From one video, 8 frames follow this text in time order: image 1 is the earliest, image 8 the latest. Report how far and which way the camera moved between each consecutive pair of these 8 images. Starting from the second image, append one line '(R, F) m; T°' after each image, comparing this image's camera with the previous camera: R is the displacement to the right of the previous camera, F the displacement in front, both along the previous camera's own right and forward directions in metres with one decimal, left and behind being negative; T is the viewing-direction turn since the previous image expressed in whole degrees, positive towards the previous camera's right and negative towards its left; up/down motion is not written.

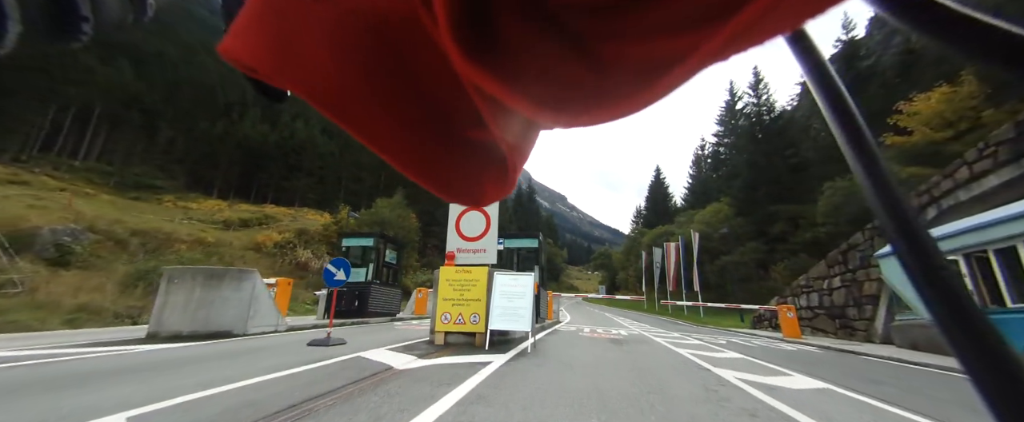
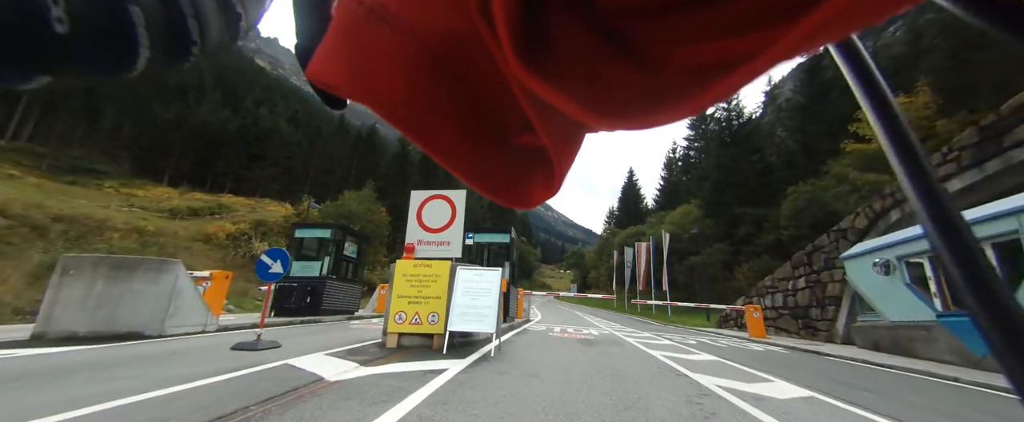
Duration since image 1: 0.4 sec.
(+0.1, +0.5) m; +4°
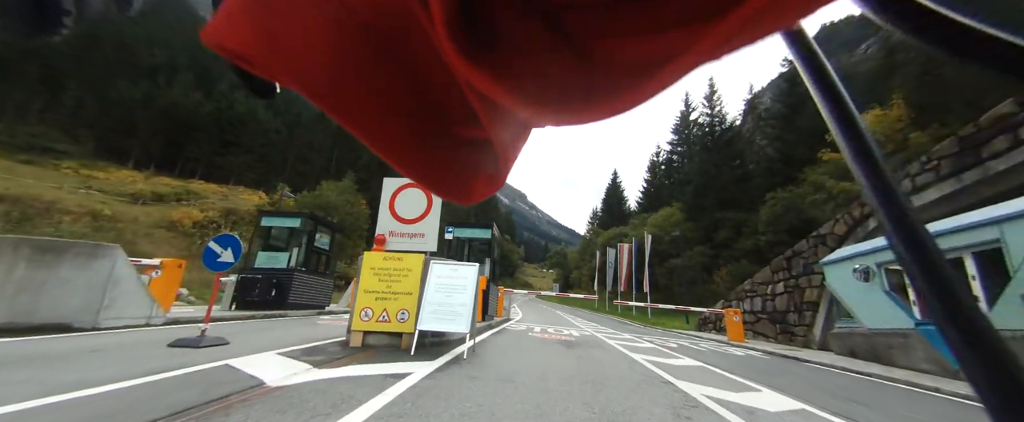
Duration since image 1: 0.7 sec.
(+0.1, +0.3) m; +3°
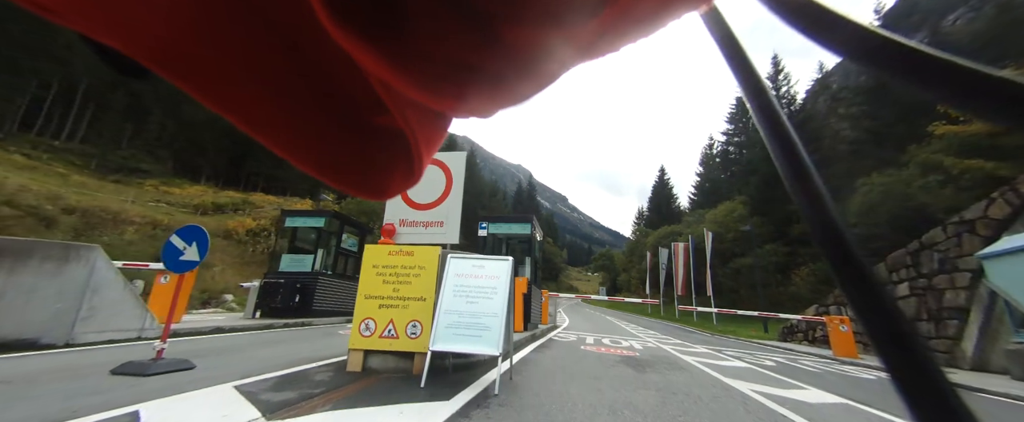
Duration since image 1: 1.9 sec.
(-0.1, +1.2) m; -7°
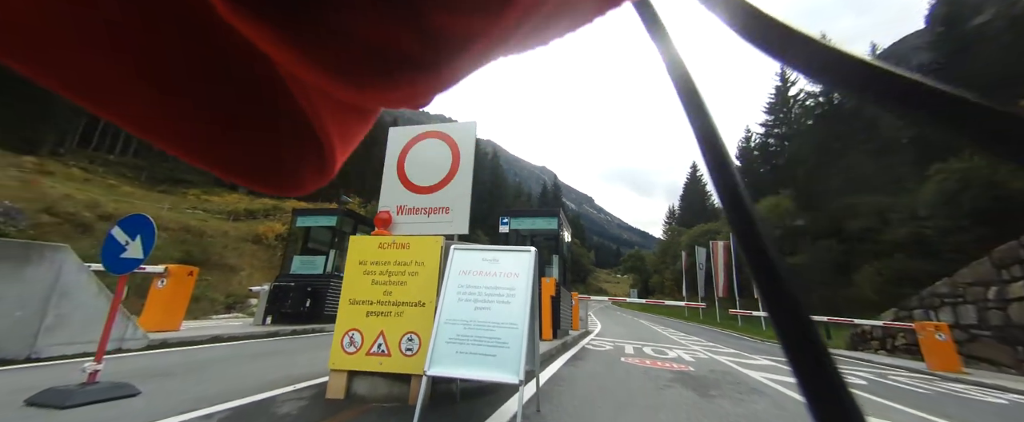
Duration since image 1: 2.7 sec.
(0.0, +0.8) m; -4°
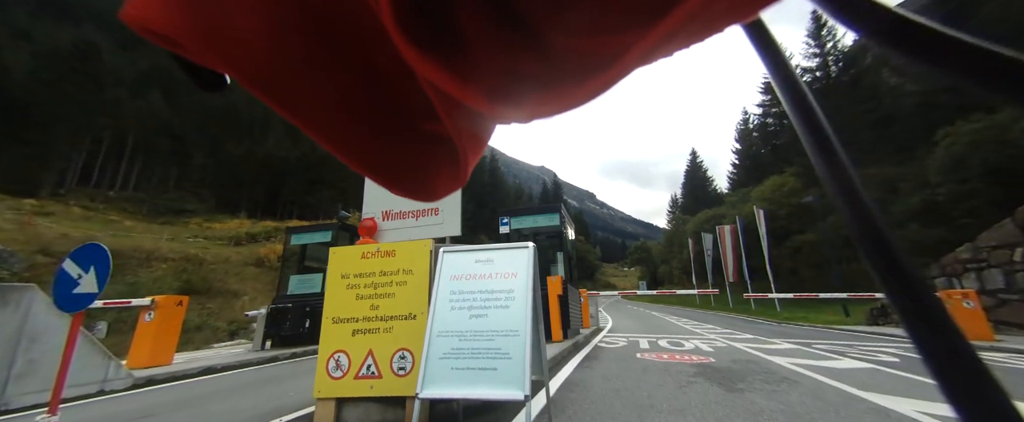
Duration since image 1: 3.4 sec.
(+0.1, +0.2) m; 0°
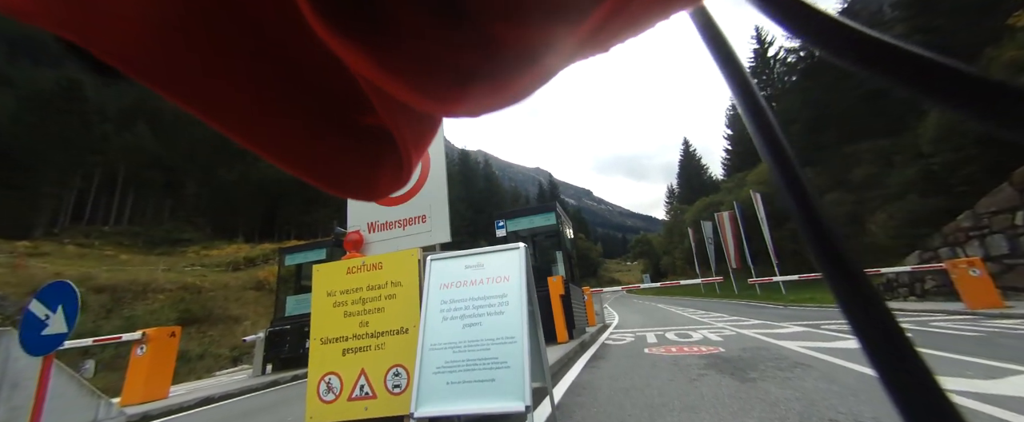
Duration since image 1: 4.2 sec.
(+0.1, +0.1) m; 0°
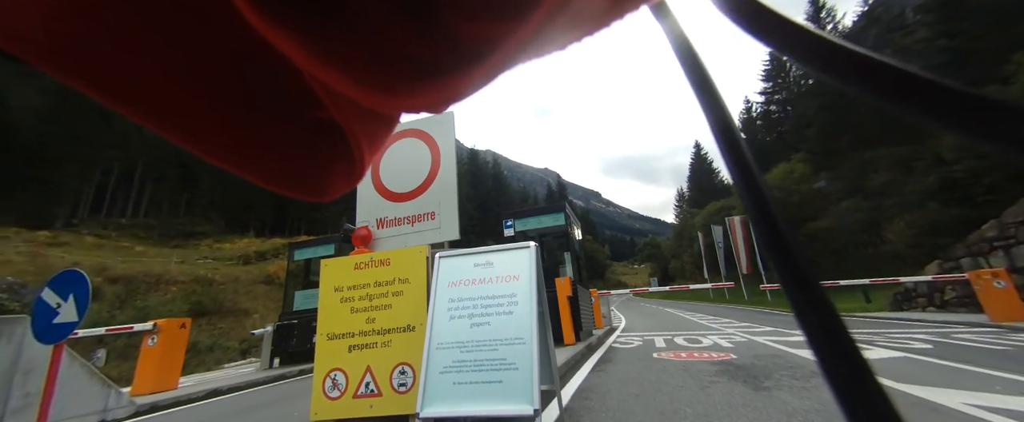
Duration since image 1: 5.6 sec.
(0.0, 0.0) m; -1°
